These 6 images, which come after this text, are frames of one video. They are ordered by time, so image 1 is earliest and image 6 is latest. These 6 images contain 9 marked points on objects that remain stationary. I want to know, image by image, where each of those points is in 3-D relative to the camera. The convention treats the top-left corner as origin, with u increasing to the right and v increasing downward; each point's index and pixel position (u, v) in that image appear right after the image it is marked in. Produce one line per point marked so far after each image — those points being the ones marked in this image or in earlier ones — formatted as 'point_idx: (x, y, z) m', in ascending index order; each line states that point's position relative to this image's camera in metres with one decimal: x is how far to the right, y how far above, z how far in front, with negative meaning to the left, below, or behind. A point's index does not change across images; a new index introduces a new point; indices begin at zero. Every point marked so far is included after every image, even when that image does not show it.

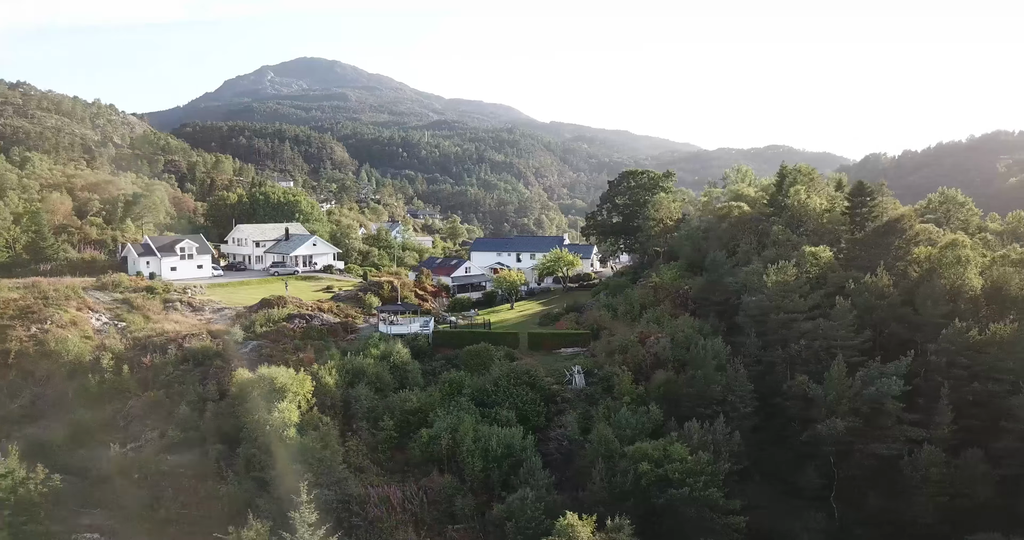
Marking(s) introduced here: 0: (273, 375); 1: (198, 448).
0: (-6.0, -2.6, +19.2) m
1: (-7.8, -4.5, +19.4) m
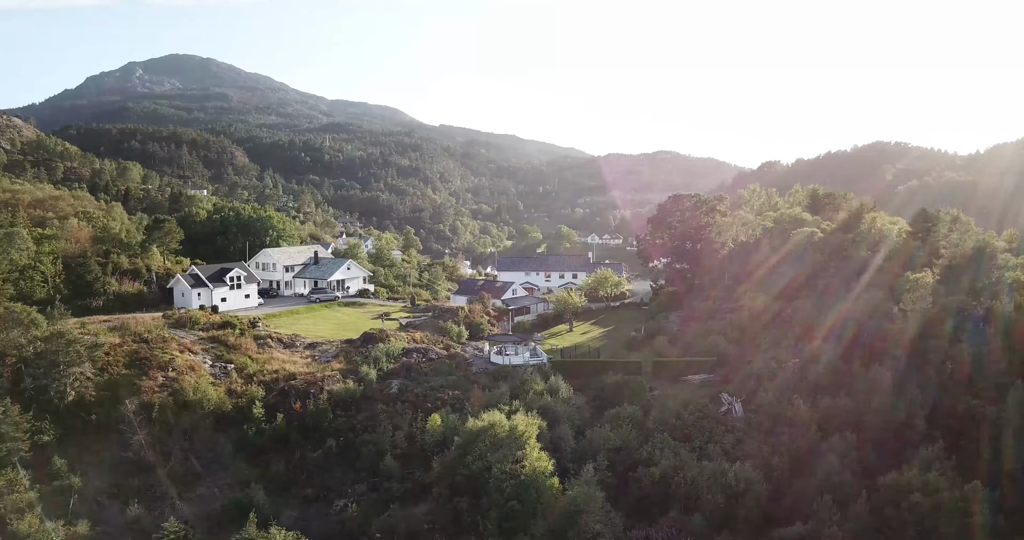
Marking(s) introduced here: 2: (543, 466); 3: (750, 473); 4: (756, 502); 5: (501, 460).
0: (-0.3, -3.7, +19.0) m
1: (-2.0, -5.6, +18.8) m
2: (+0.7, -4.6, +18.0) m
3: (+6.0, -5.1, +19.4) m
4: (+6.0, -5.7, +19.0) m
5: (-0.3, -4.5, +18.4) m
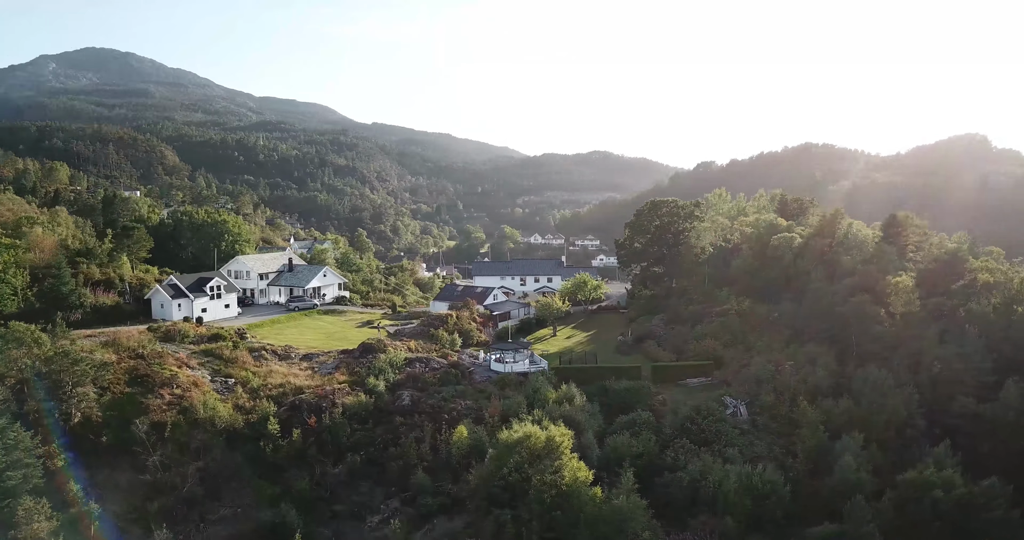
0: (+0.6, -4.0, +19.2) m
1: (-1.1, -6.0, +18.9) m
2: (+1.7, -4.9, +18.3) m
3: (+6.8, -5.4, +20.1) m
4: (+6.9, -5.9, +19.7) m
5: (+0.7, -4.8, +18.6) m
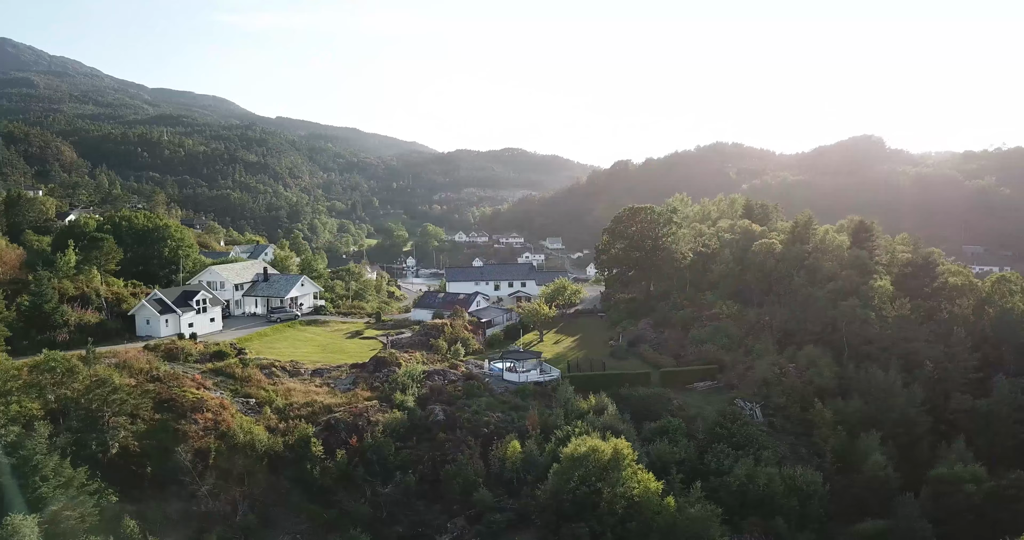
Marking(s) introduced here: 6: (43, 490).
0: (+2.3, -4.5, +19.7) m
1: (+0.6, -6.4, +19.2) m
2: (+3.4, -5.3, +19.0) m
3: (+8.3, -5.7, +21.4) m
4: (+8.4, -6.3, +21.0) m
5: (+2.4, -5.3, +19.2) m
6: (-10.0, -4.6, +16.3) m
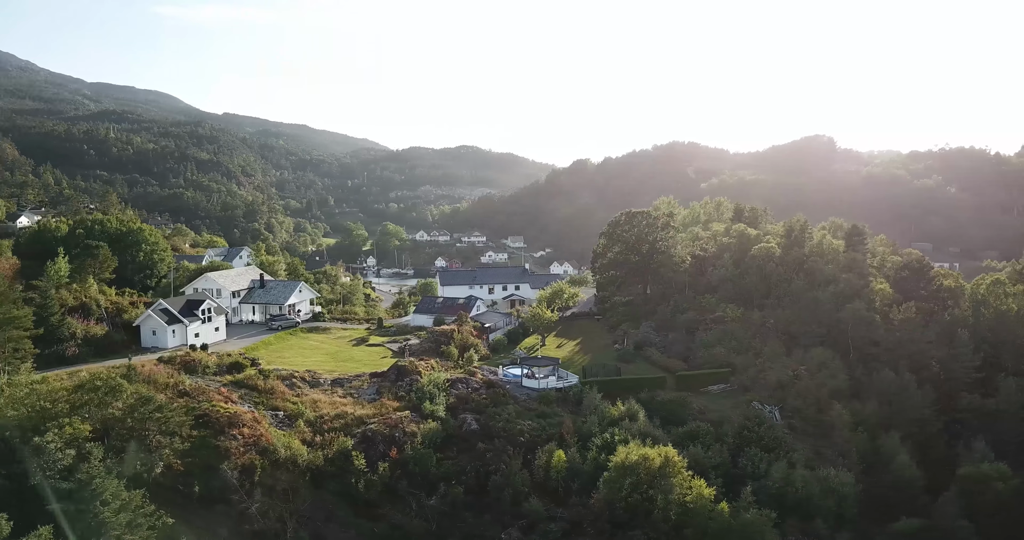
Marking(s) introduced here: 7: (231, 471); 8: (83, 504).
0: (+3.6, -4.8, +20.1) m
1: (+2.0, -6.7, +19.5) m
2: (+4.8, -5.6, +19.4) m
3: (+9.5, -5.9, +22.1) m
4: (+9.7, -6.5, +21.7) m
5: (+3.8, -5.6, +19.5) m
6: (-8.4, -5.0, +15.9) m
7: (-7.3, -5.2, +19.9) m
8: (-8.8, -4.8, +15.9) m
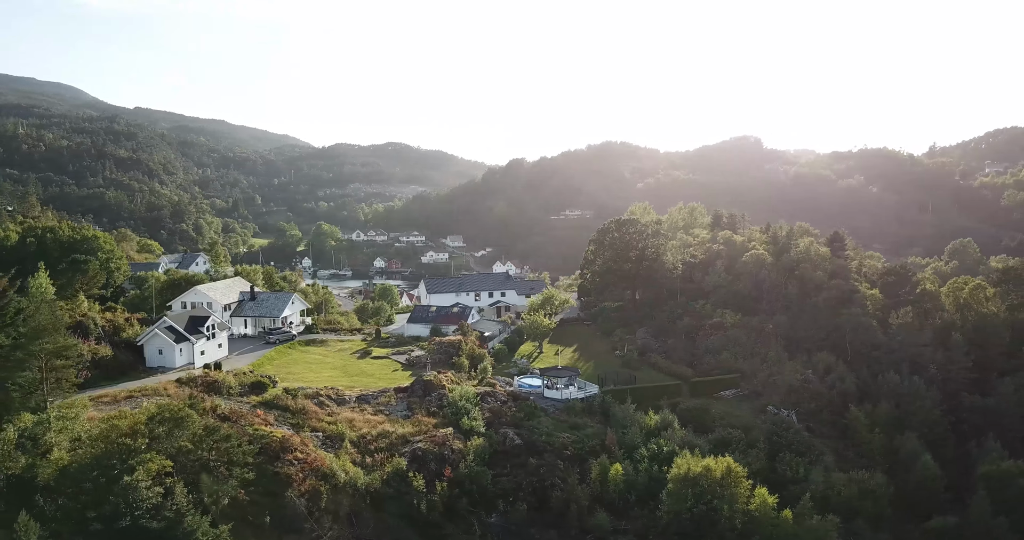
0: (+5.4, -5.2, +20.7) m
1: (+3.8, -7.2, +20.0) m
2: (+6.7, -6.0, +20.2) m
3: (+11.1, -6.3, +23.4) m
4: (+11.3, -6.9, +23.0) m
5: (+5.6, -6.0, +20.2) m
6: (-6.1, -5.6, +15.4) m
7: (-5.4, -5.8, +19.5) m
8: (-6.6, -5.5, +15.4) m
